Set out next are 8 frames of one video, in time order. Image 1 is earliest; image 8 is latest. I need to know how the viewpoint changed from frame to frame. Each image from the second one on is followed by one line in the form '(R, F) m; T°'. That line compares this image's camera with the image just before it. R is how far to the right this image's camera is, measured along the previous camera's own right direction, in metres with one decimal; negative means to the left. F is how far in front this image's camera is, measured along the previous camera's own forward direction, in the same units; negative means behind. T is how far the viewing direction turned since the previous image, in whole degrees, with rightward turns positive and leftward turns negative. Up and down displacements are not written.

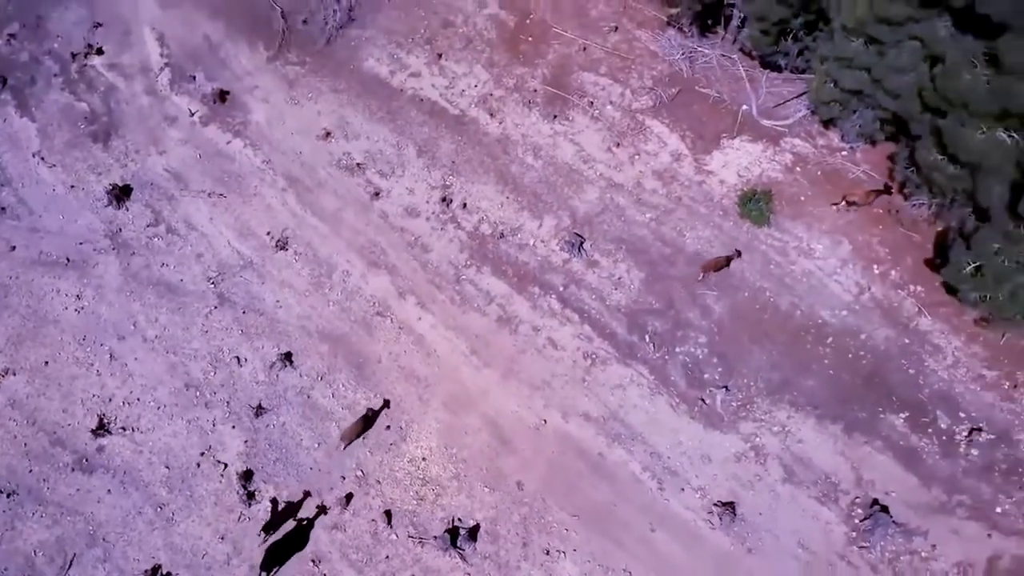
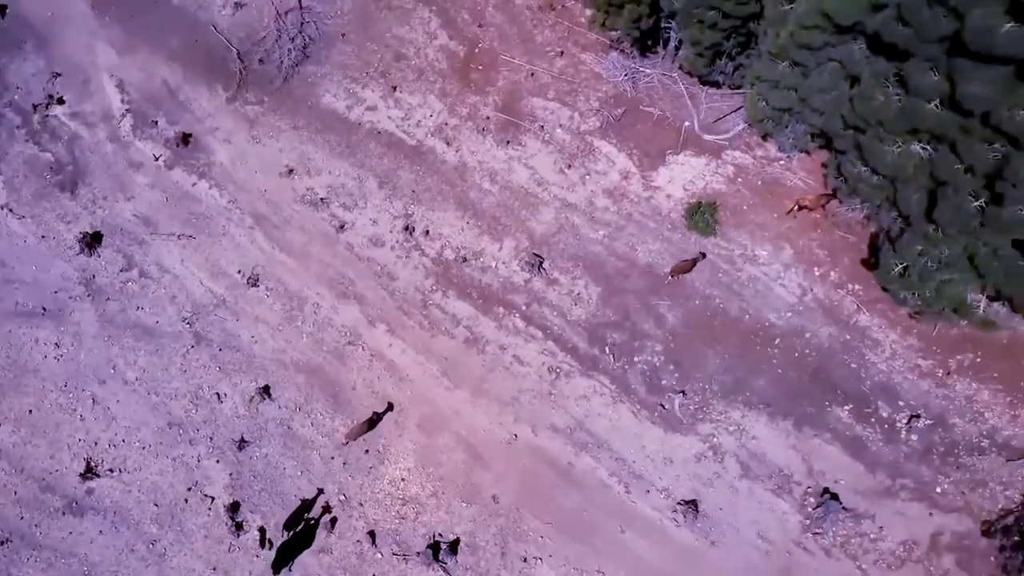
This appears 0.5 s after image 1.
(0.0, -0.4) m; +3°
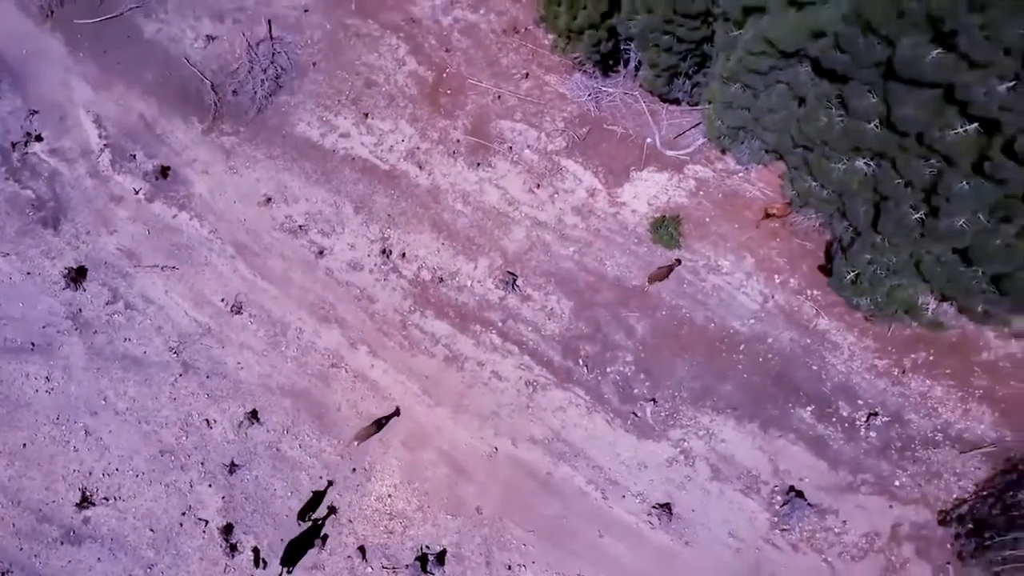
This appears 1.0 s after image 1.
(0.0, -0.3) m; +2°
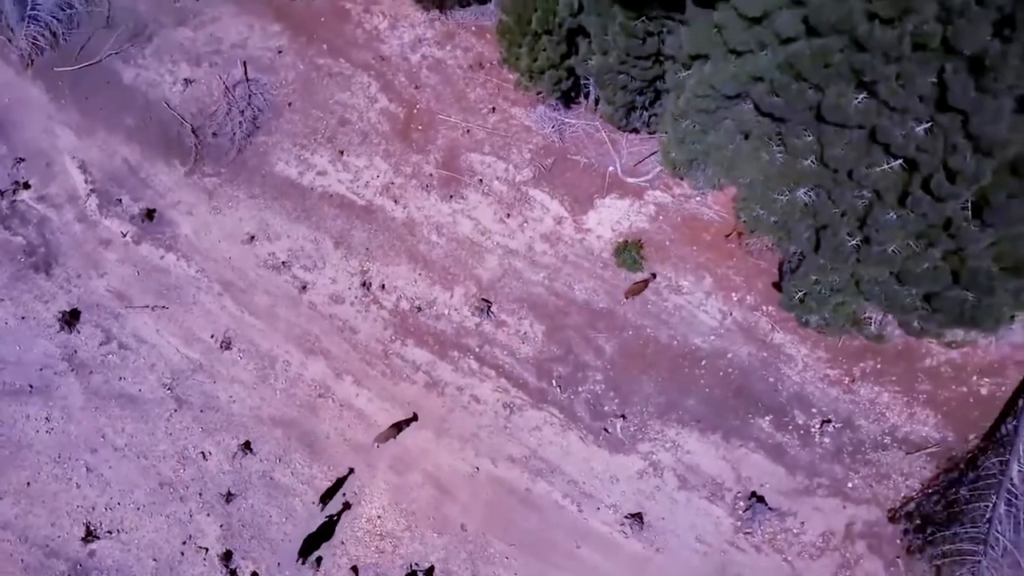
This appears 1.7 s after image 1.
(0.0, -0.5) m; +2°
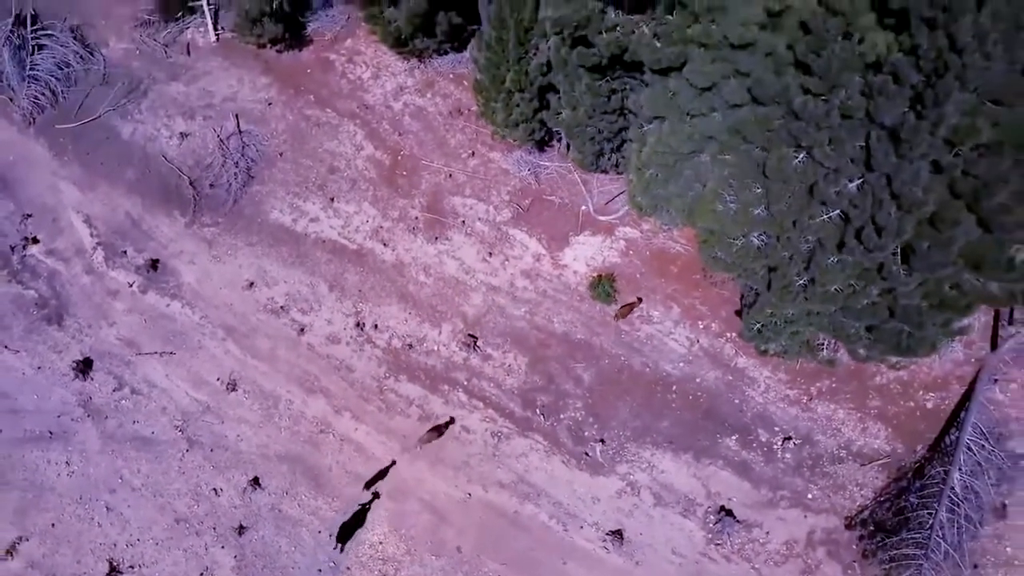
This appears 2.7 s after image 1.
(-0.1, -0.8) m; +2°
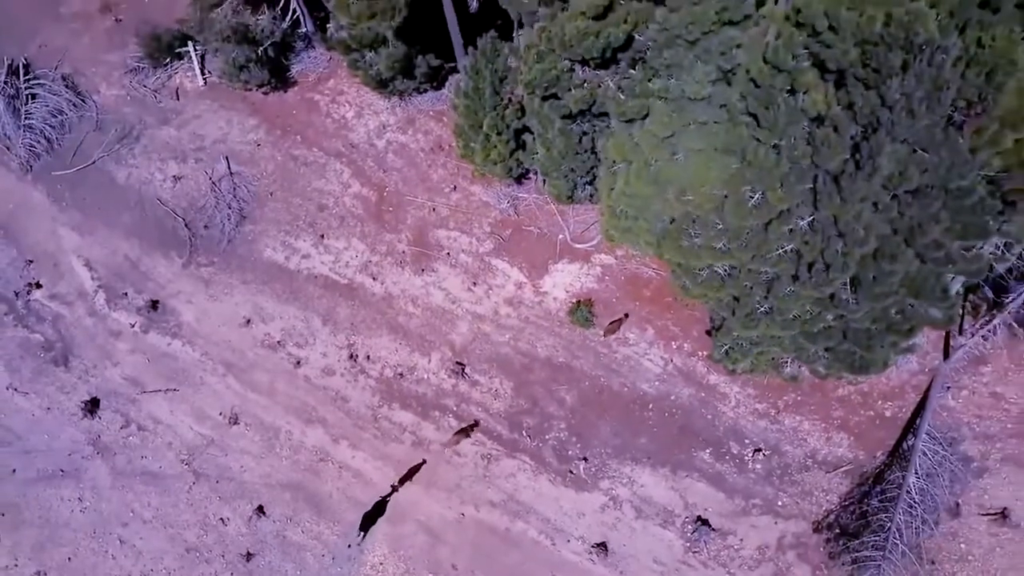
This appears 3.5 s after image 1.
(-0.1, -0.7) m; +2°
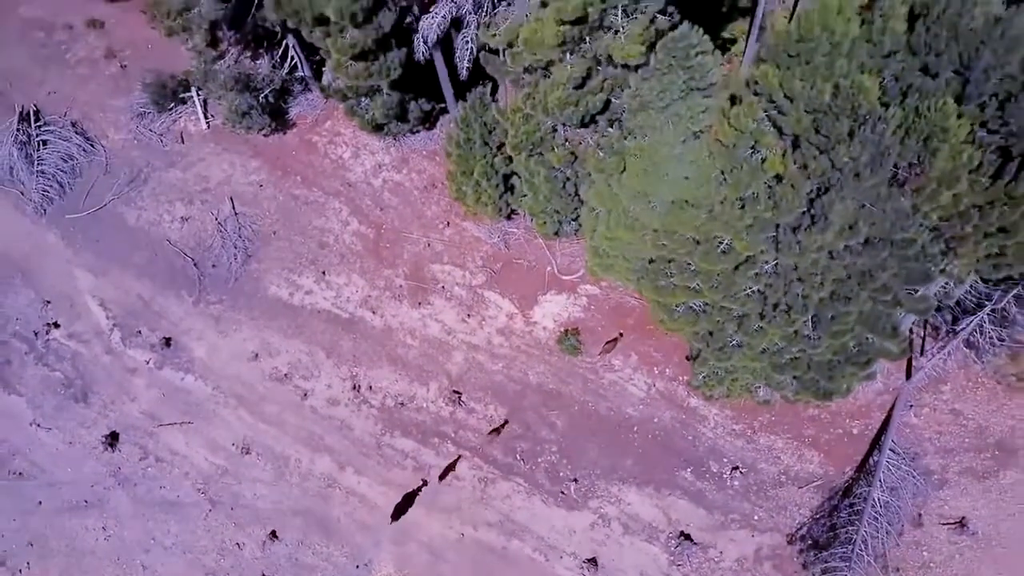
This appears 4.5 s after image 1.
(-0.1, -0.8) m; +1°
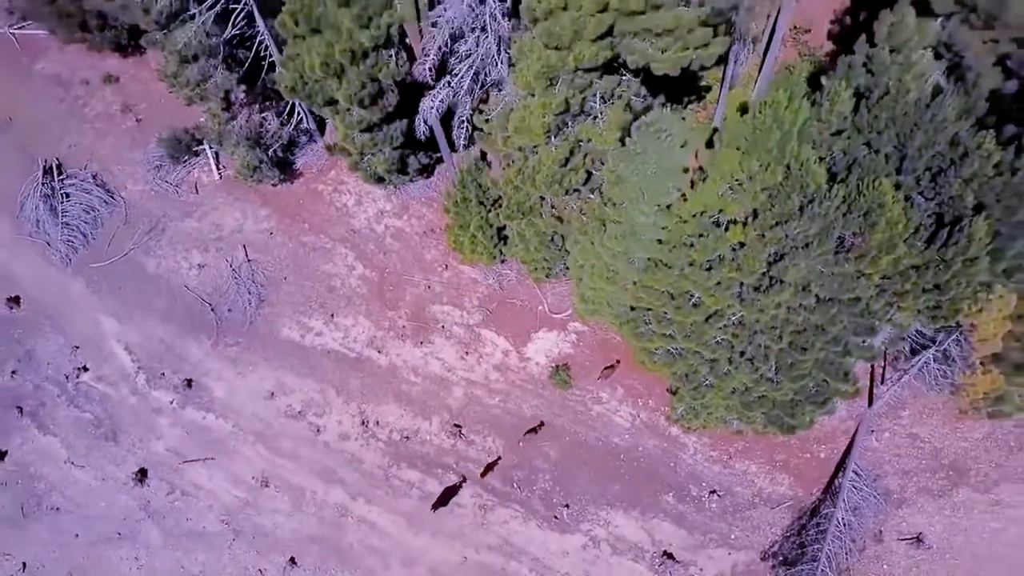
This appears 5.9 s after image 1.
(-0.2, -1.1) m; +1°
